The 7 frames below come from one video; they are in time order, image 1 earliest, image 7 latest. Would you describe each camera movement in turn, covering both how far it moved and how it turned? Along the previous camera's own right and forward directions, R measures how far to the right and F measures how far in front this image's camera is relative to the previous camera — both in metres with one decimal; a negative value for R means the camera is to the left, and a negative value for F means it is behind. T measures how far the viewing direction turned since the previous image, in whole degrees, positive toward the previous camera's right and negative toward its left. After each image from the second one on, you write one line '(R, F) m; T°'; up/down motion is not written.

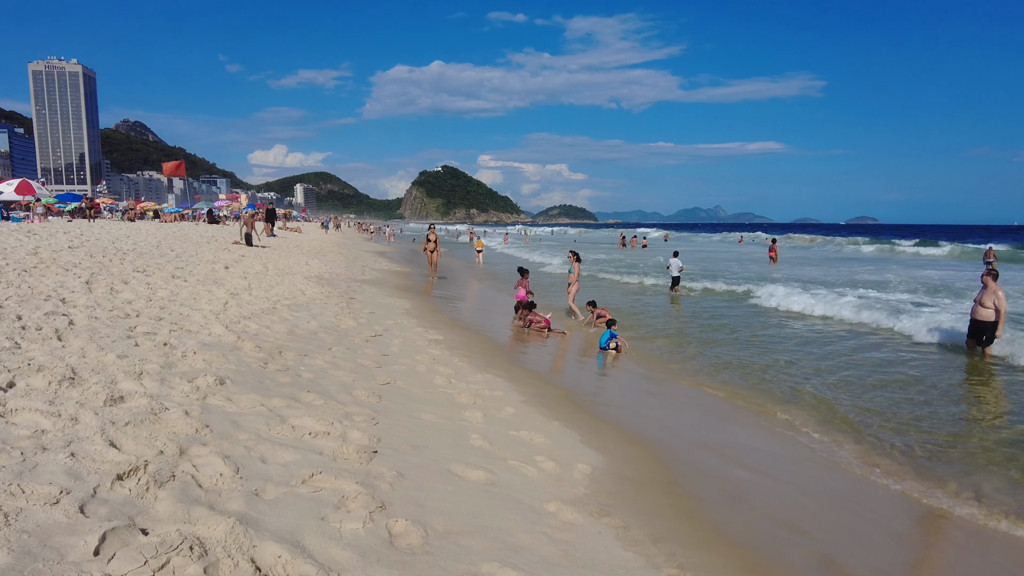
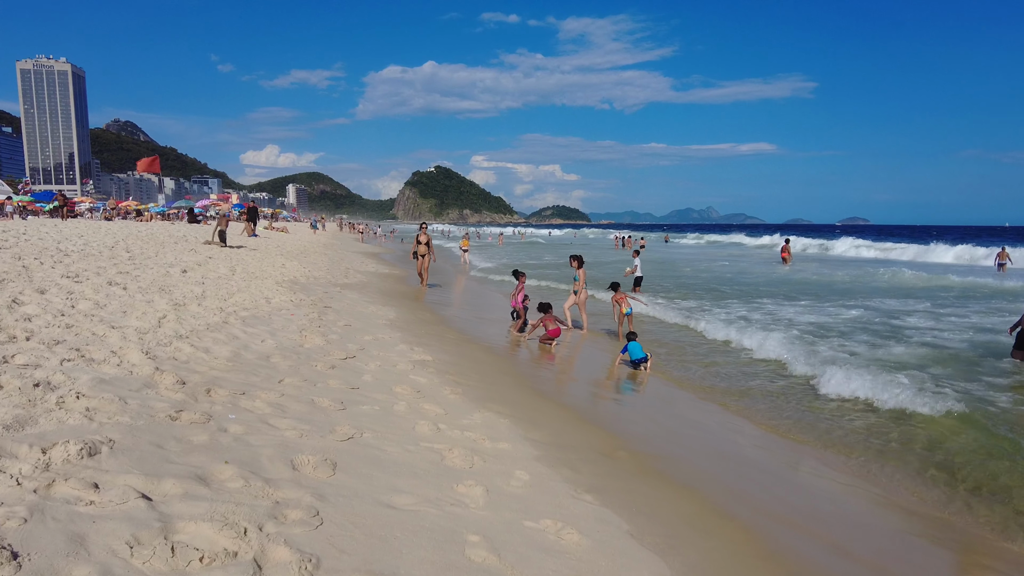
(-0.1, +1.5) m; +1°
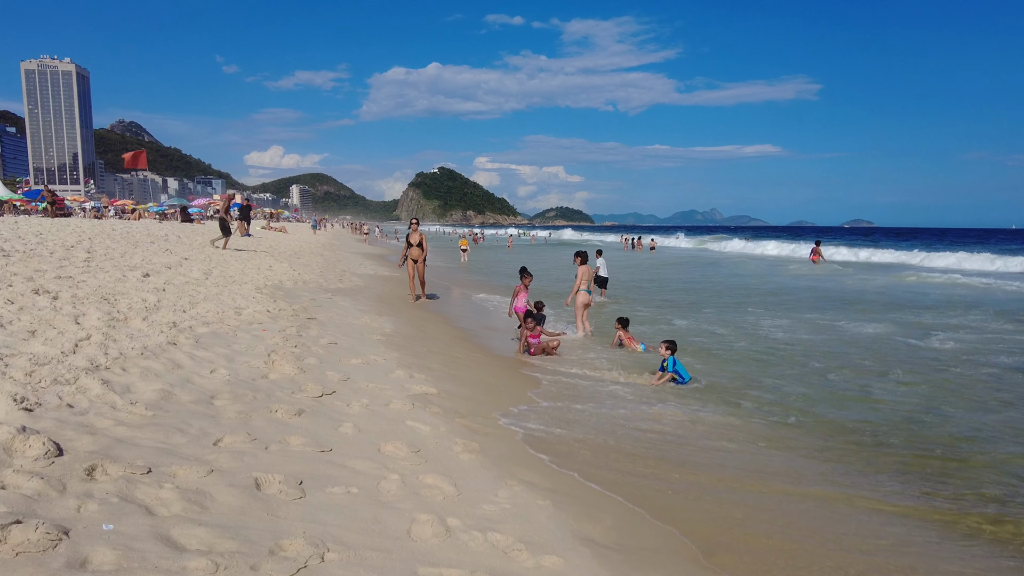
(-0.2, +1.5) m; 0°
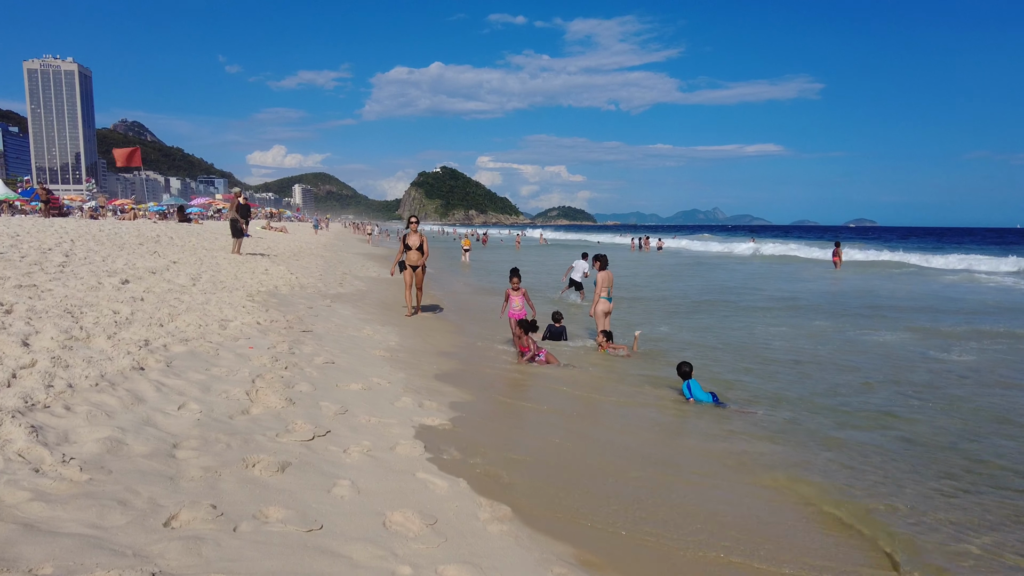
(-0.2, +0.8) m; 0°
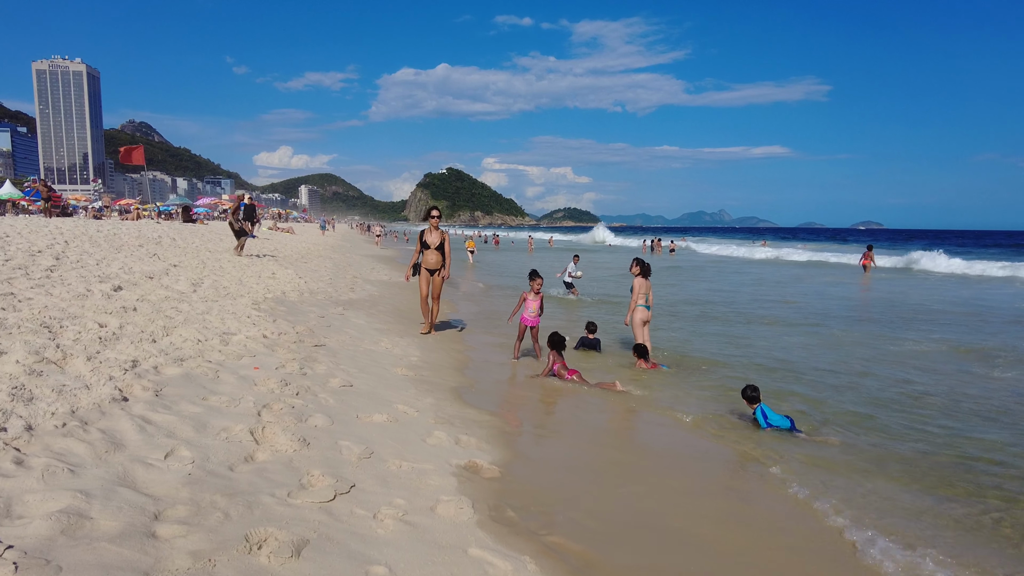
(-0.3, +0.8) m; 0°
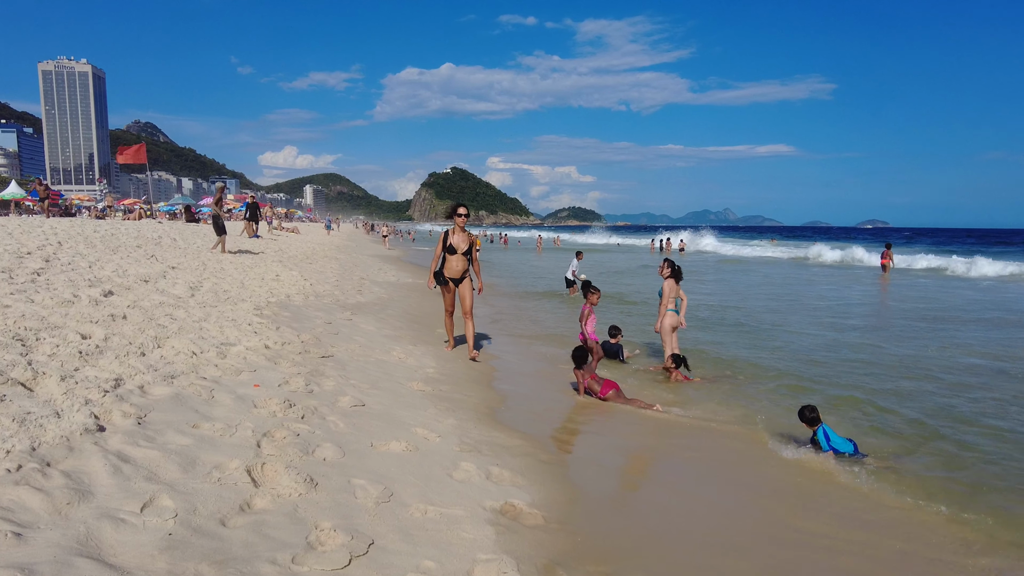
(-0.2, +0.6) m; 0°
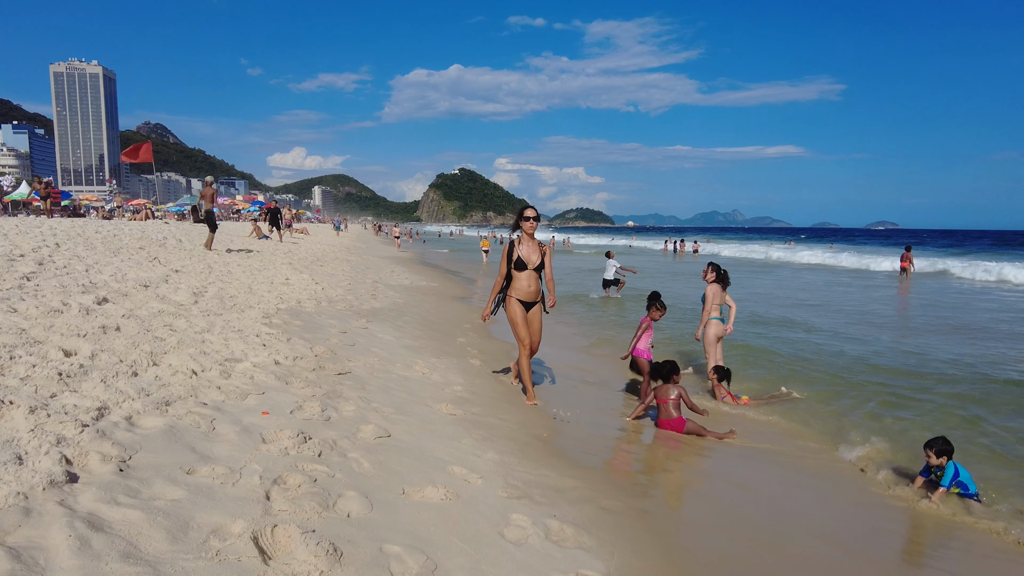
(-0.2, +0.7) m; -1°
